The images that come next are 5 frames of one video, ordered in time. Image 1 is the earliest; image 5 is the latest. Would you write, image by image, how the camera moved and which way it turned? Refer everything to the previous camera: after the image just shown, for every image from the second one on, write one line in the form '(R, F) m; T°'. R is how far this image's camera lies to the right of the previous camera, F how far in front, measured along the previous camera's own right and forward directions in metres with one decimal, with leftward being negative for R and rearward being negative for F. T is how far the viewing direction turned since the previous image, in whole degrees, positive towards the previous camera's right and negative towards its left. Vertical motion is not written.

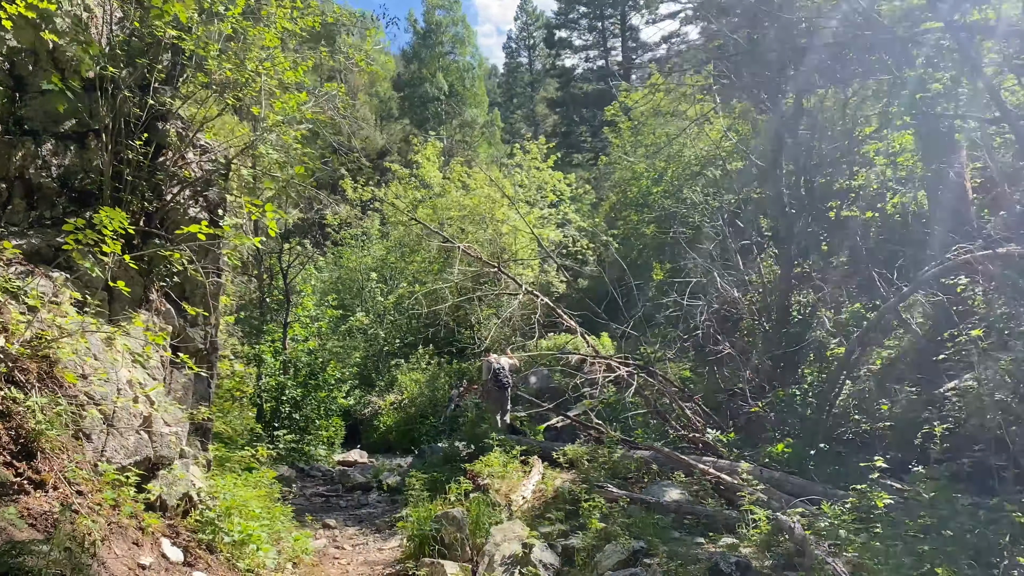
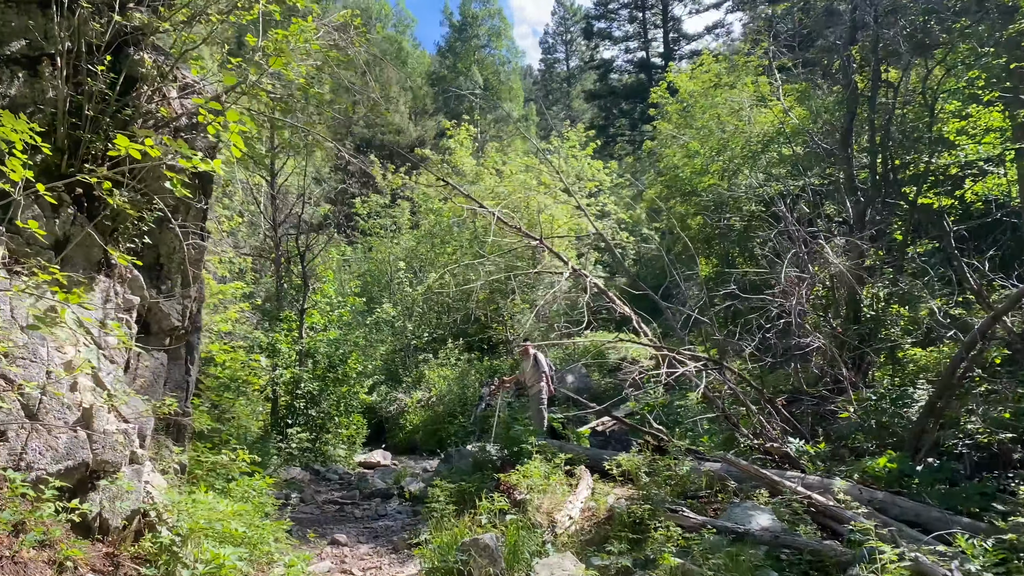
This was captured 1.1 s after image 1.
(-0.1, +1.0) m; -2°
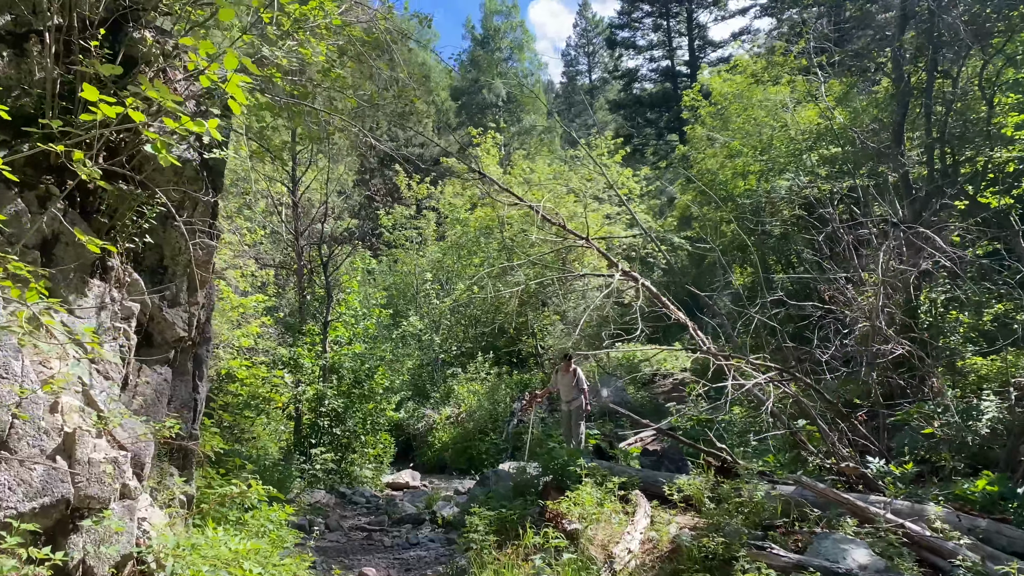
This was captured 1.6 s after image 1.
(-0.1, +0.5) m; -2°
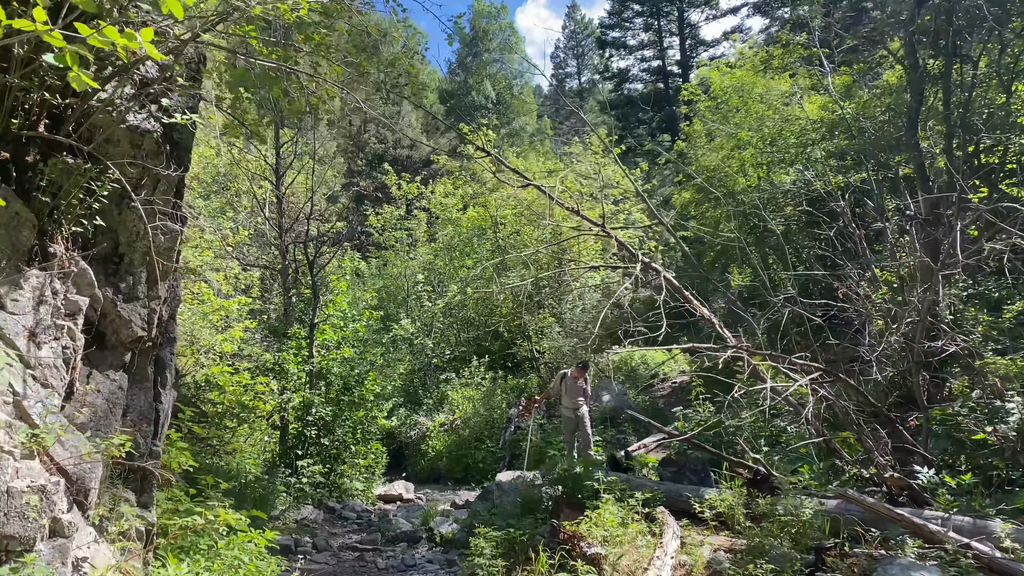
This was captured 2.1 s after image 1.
(-0.1, +0.5) m; +1°
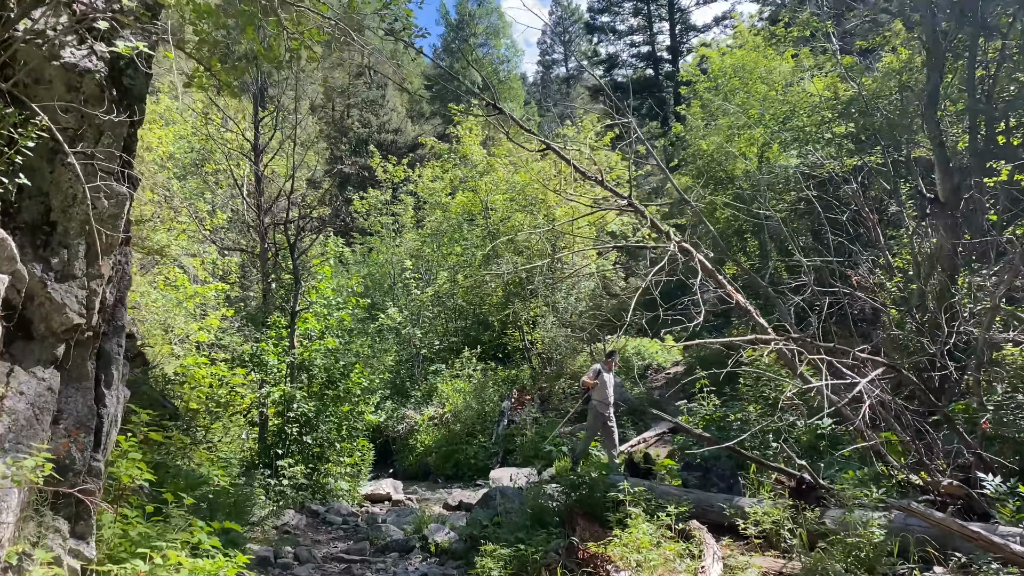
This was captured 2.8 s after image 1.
(-0.1, +0.6) m; +1°
